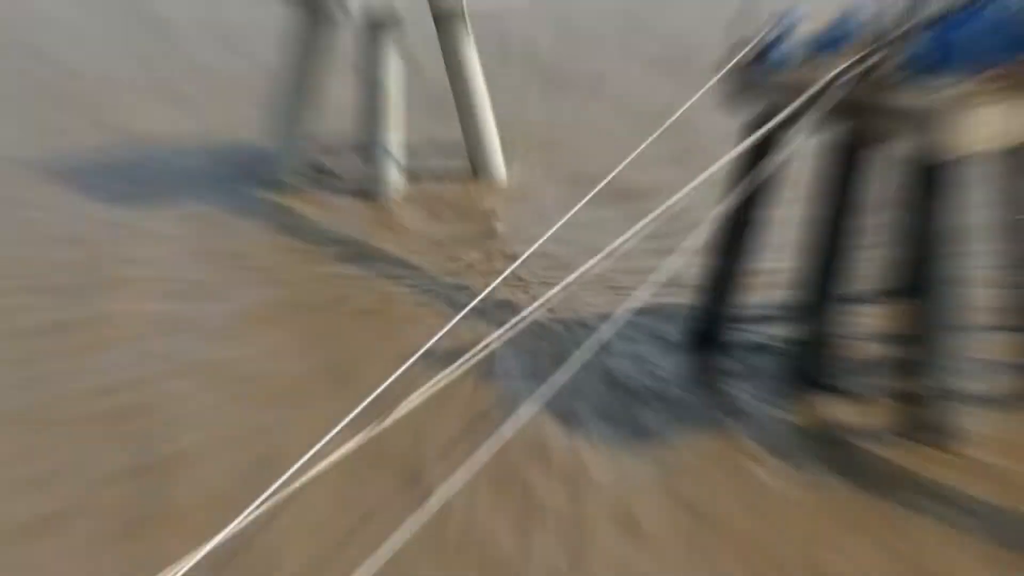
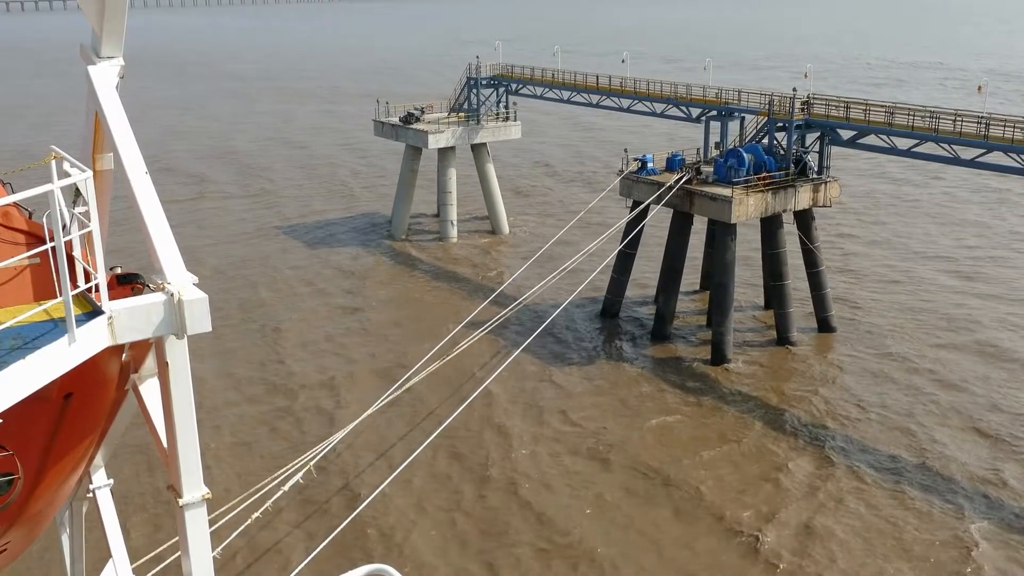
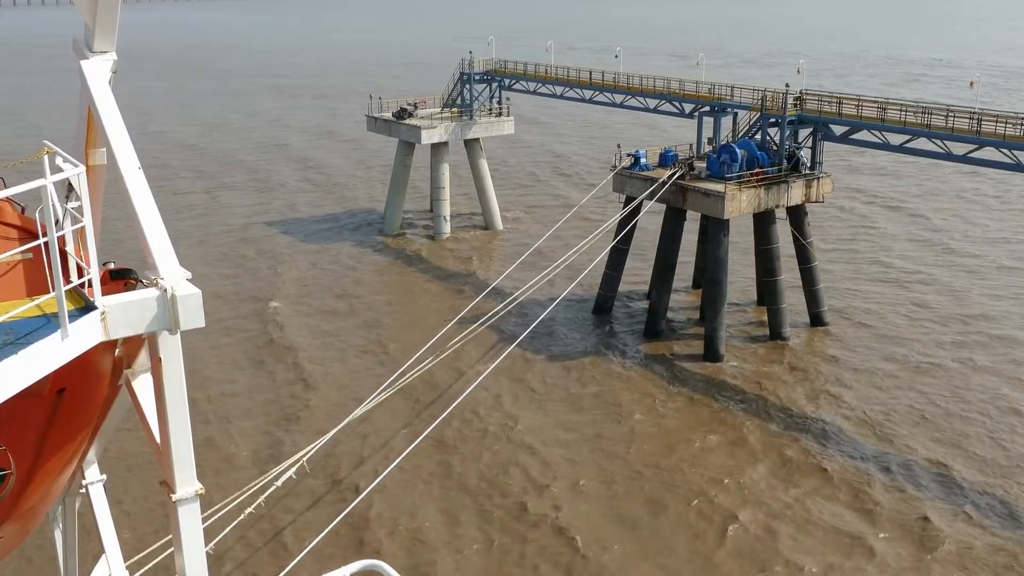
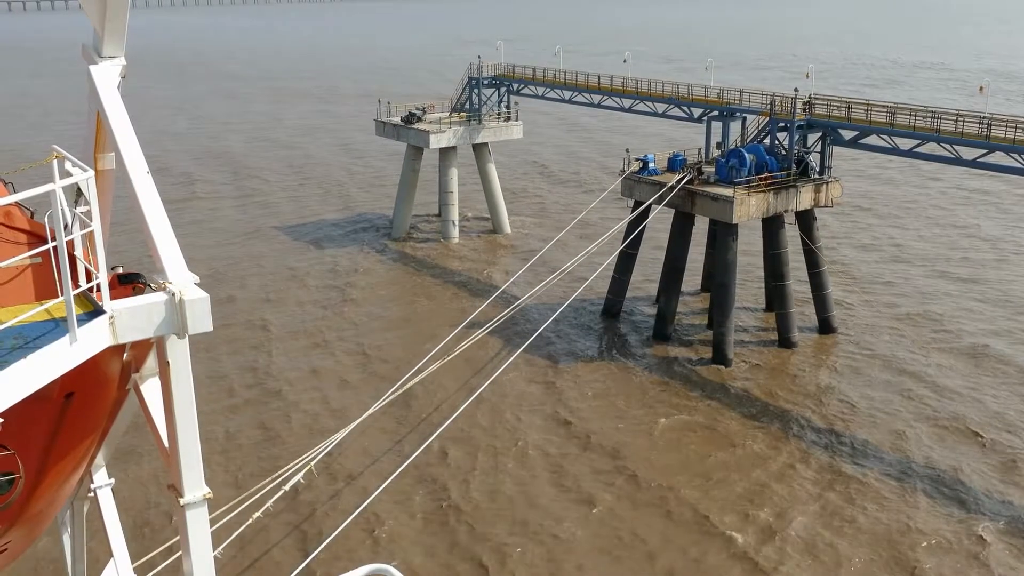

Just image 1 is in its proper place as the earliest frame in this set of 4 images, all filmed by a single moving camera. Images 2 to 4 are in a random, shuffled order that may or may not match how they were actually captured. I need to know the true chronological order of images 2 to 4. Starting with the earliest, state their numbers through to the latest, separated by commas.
4, 2, 3
